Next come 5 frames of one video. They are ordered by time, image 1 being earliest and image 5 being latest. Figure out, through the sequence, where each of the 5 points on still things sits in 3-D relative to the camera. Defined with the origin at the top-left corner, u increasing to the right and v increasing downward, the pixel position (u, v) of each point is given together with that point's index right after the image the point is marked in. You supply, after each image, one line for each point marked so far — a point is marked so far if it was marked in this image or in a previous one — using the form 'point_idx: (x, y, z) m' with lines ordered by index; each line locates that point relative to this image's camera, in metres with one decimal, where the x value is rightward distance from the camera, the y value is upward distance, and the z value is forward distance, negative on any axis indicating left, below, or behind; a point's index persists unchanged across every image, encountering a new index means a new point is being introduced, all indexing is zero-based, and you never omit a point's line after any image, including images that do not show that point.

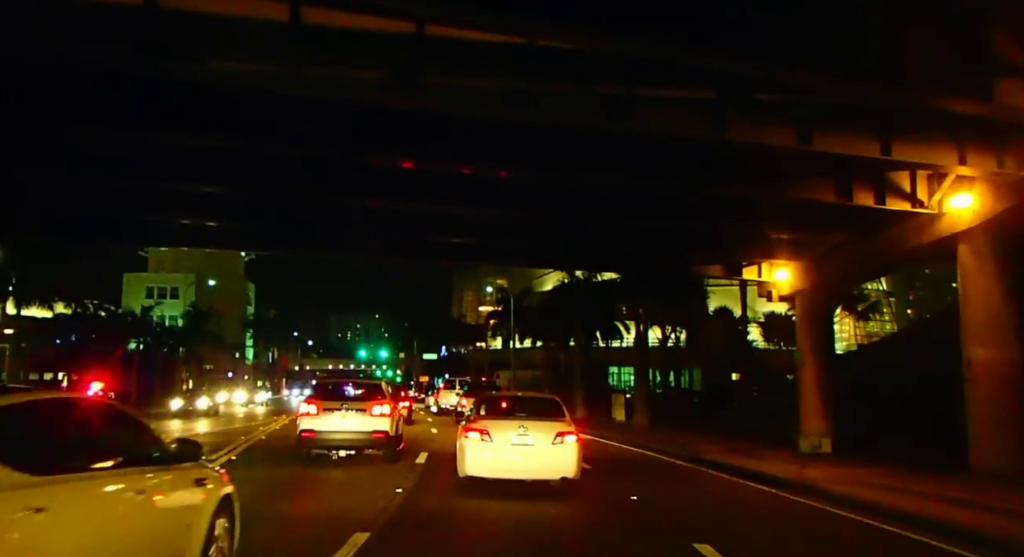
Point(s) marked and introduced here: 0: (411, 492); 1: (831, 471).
0: (-1.9, -4.1, +15.0) m
1: (+7.3, -4.4, +18.1) m
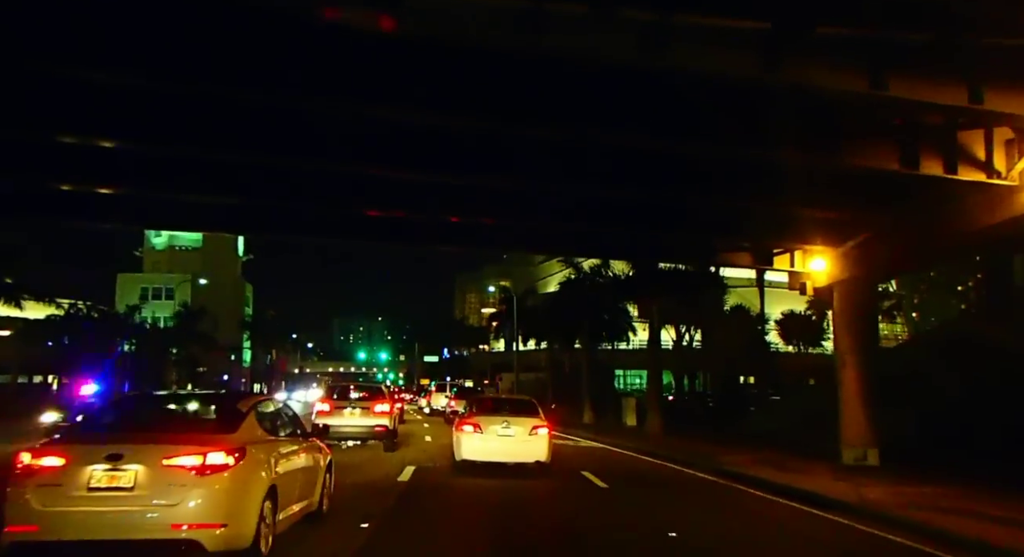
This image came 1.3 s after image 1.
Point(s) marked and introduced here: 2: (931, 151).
0: (-1.9, -3.8, +12.4) m
1: (+7.3, -4.1, +15.5) m
2: (+7.3, +2.2, +13.8) m
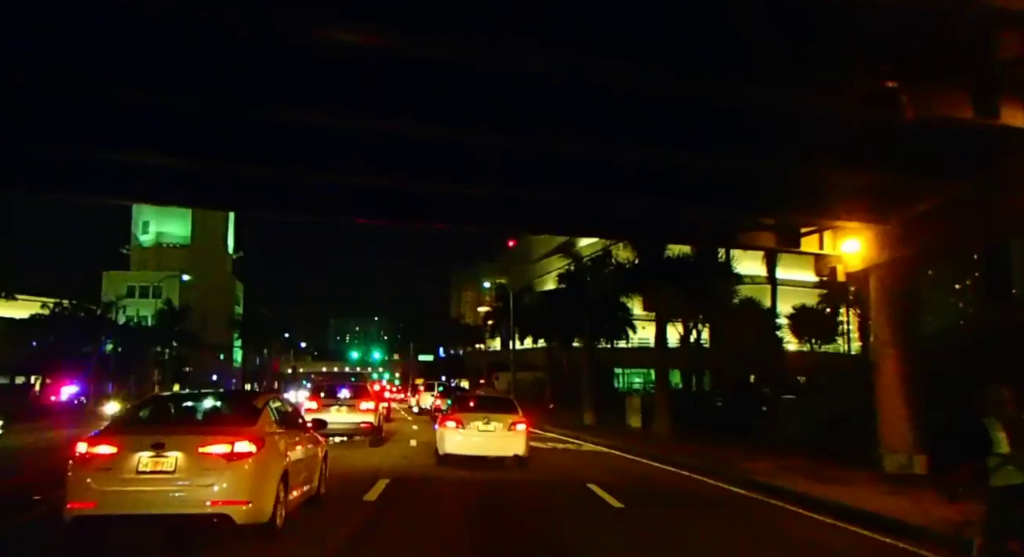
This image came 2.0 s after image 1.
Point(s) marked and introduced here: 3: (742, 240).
0: (-2.0, -3.4, +10.0) m
1: (+7.2, -3.7, +13.2) m
2: (+7.2, +2.6, +11.4) m
3: (+5.6, +0.9, +19.6) m
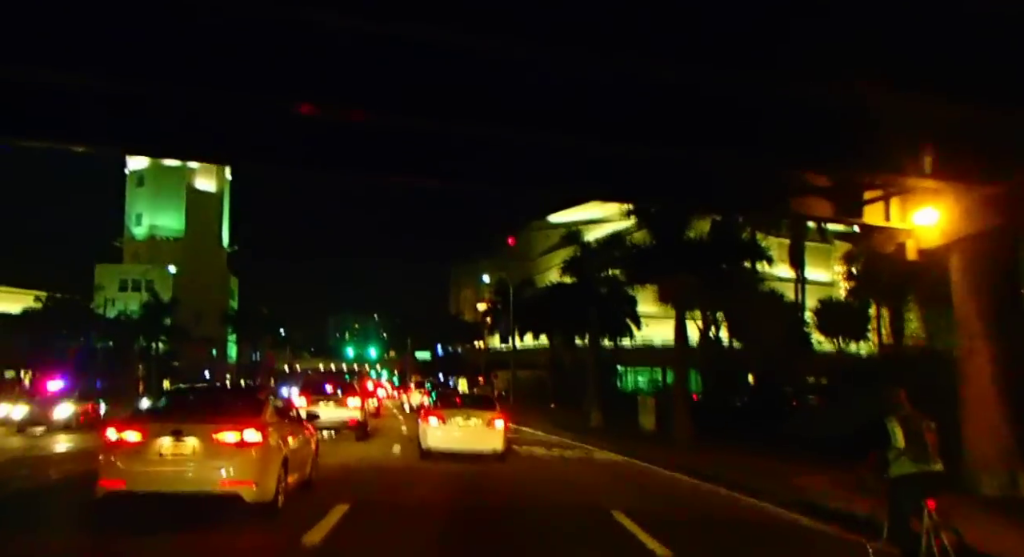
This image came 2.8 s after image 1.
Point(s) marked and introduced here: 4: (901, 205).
0: (-2.0, -3.0, +6.8) m
1: (+7.2, -3.3, +10.0) m
2: (+7.3, +3.0, +8.3) m
3: (+5.6, +1.3, +16.4) m
4: (+7.6, +1.4, +15.6) m
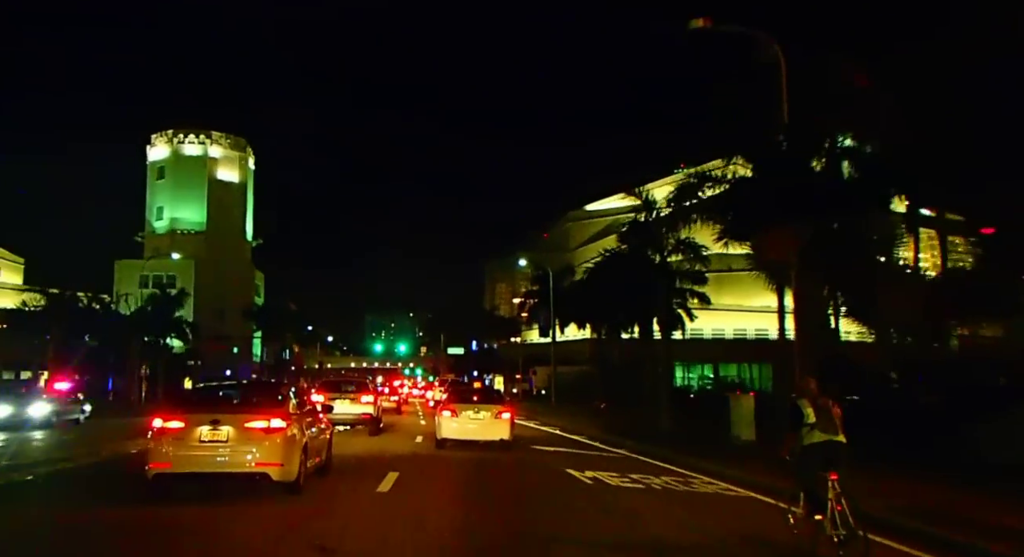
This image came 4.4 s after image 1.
0: (-1.6, -2.0, 0.0) m
1: (+7.7, -2.2, +2.7) m
2: (+7.6, +4.1, +1.0) m
3: (+6.4, +2.4, +9.2) m
4: (+8.3, +2.6, +8.3) m
